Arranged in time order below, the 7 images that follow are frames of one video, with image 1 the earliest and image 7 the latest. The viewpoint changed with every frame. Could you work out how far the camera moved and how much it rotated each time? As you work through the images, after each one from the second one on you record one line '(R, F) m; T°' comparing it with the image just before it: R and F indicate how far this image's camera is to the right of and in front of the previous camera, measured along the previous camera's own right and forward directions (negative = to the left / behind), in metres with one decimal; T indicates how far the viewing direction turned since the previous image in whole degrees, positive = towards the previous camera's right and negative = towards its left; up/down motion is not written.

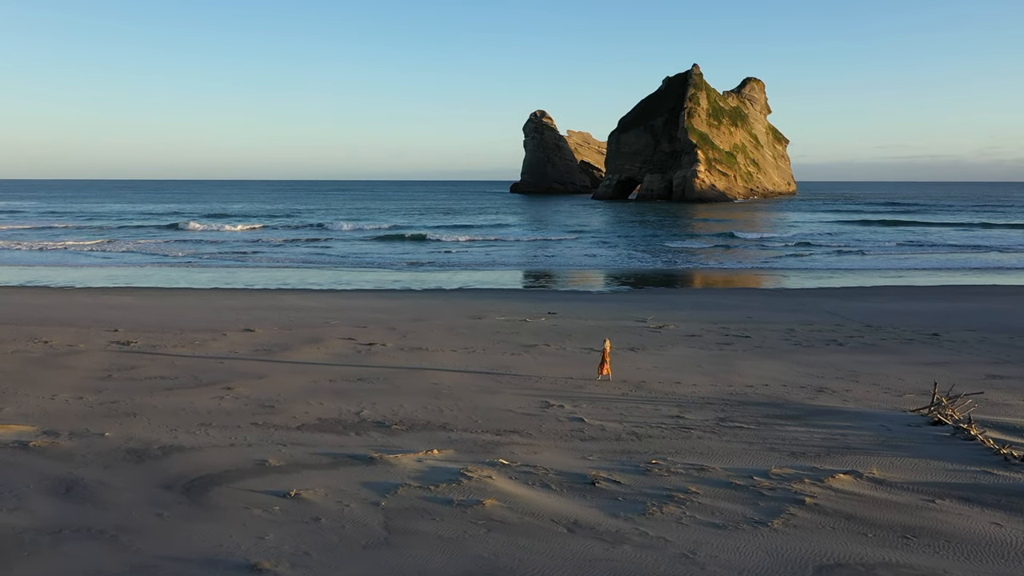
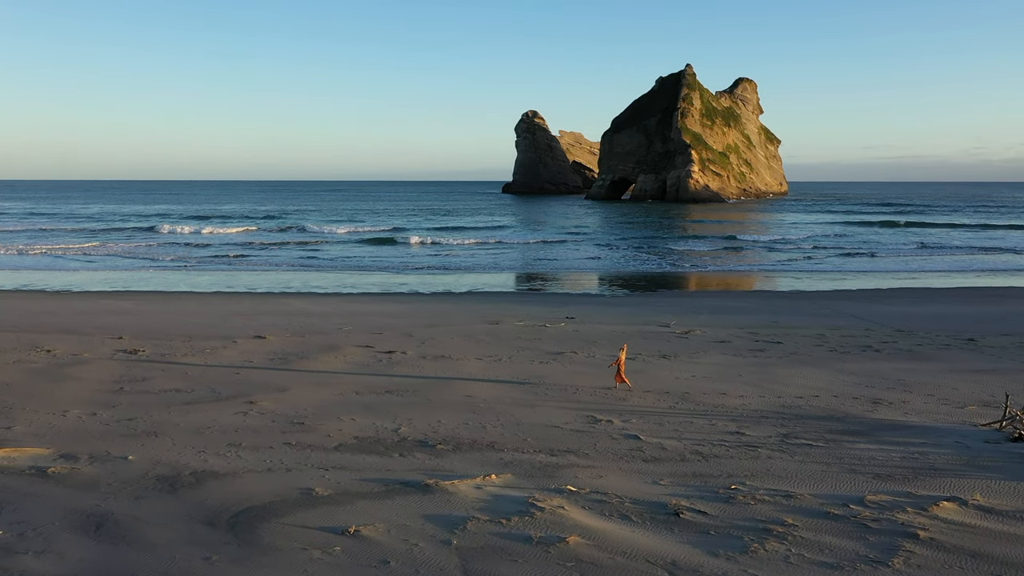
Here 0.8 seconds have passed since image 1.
(-0.4, +0.5) m; +1°
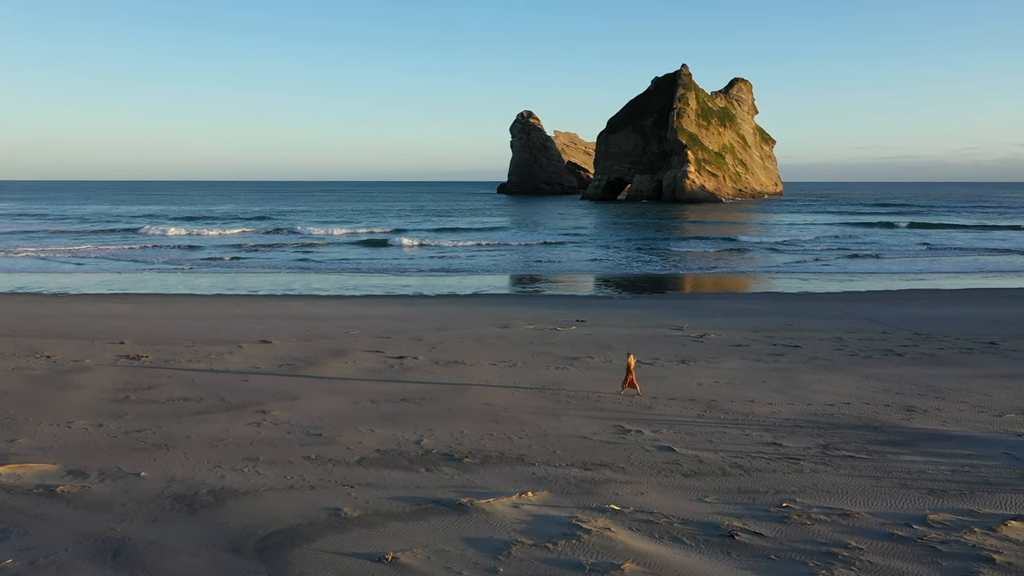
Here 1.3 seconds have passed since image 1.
(-0.2, +0.3) m; 0°
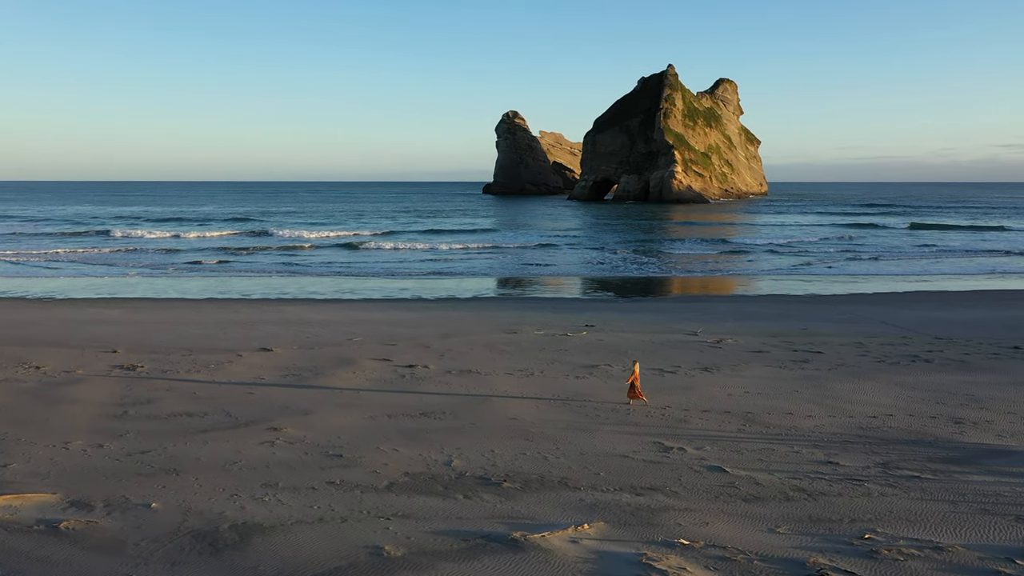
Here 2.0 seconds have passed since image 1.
(-0.3, +0.4) m; +1°
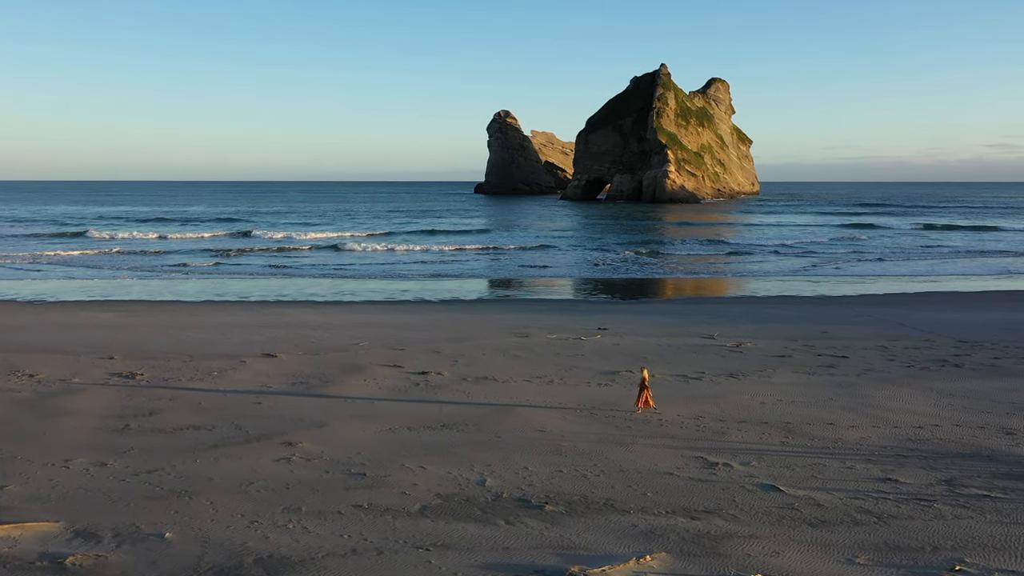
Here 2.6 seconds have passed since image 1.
(-0.3, +0.4) m; +1°
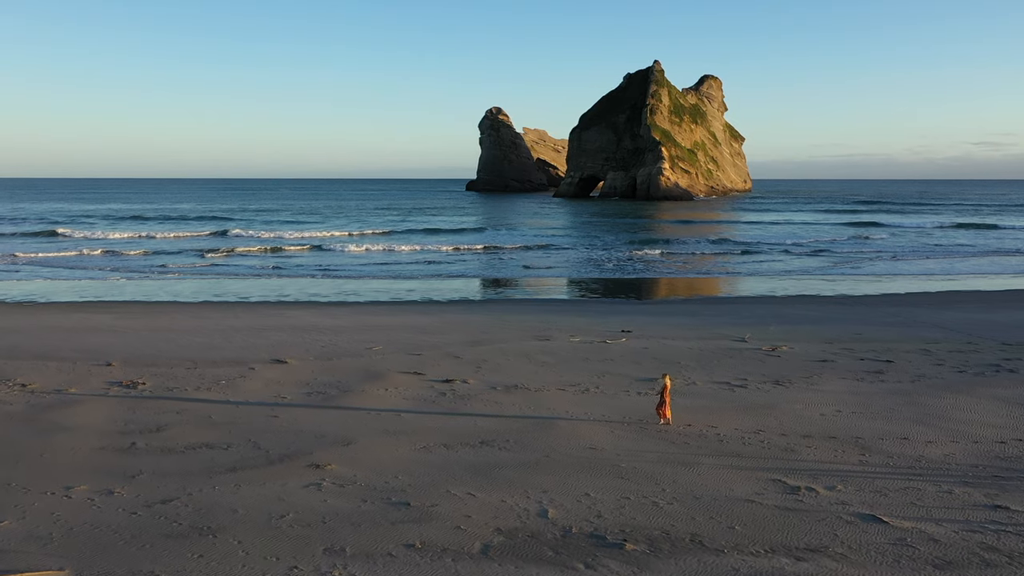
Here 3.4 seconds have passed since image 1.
(-0.4, +0.6) m; +1°
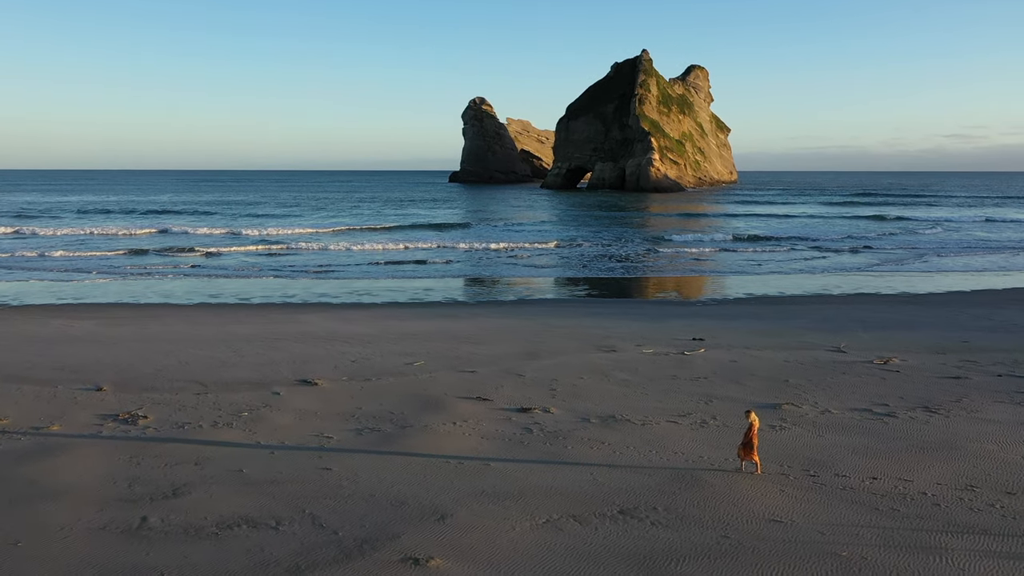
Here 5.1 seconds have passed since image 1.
(-0.9, +1.7) m; +1°
